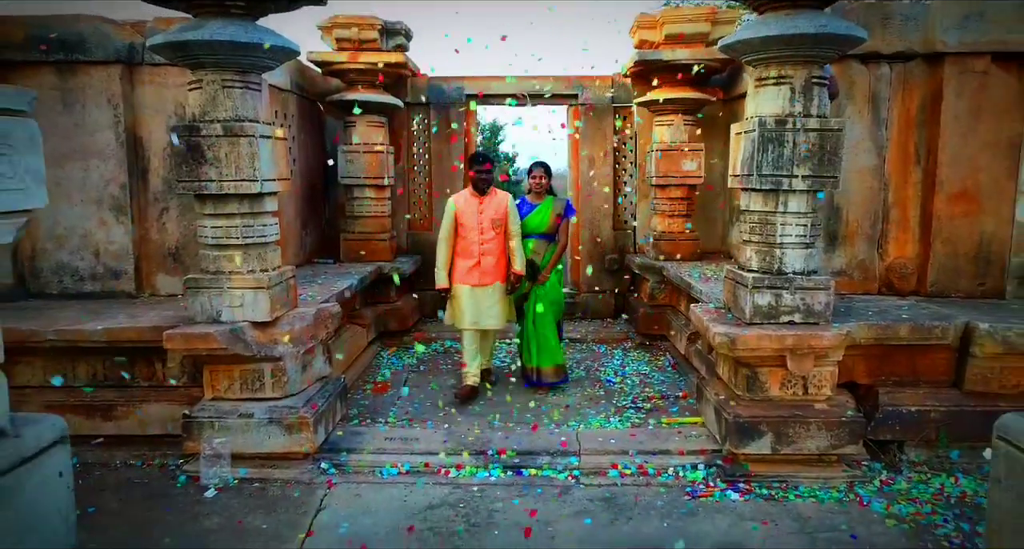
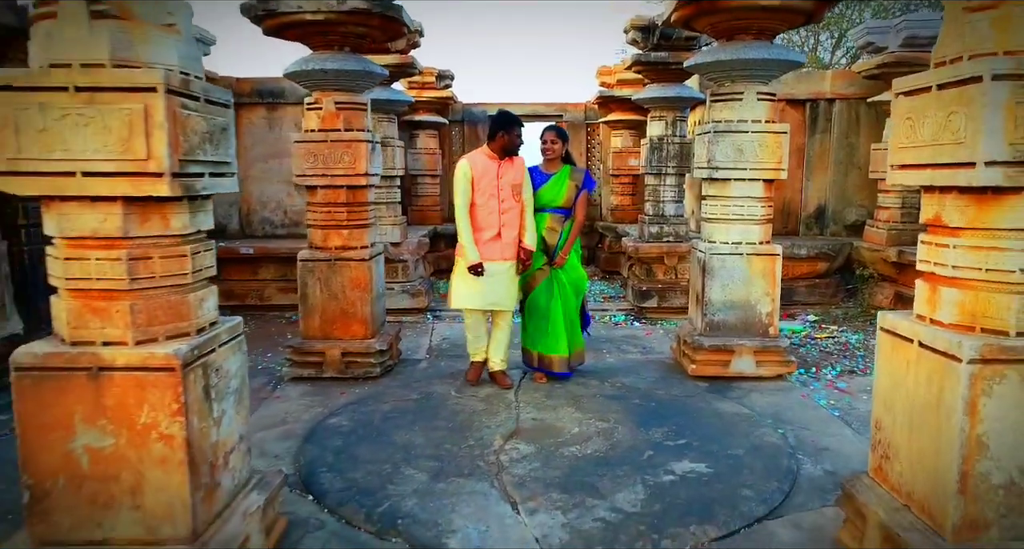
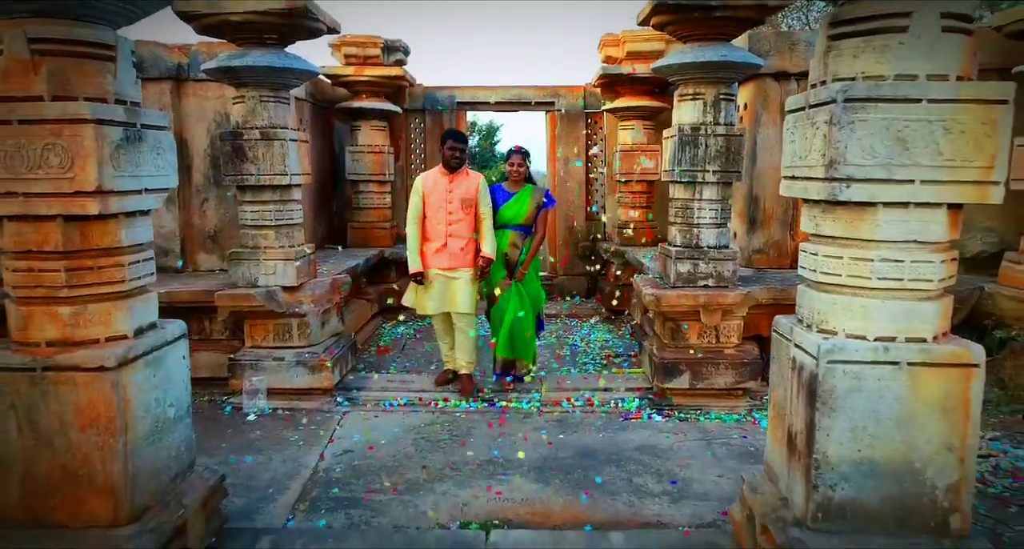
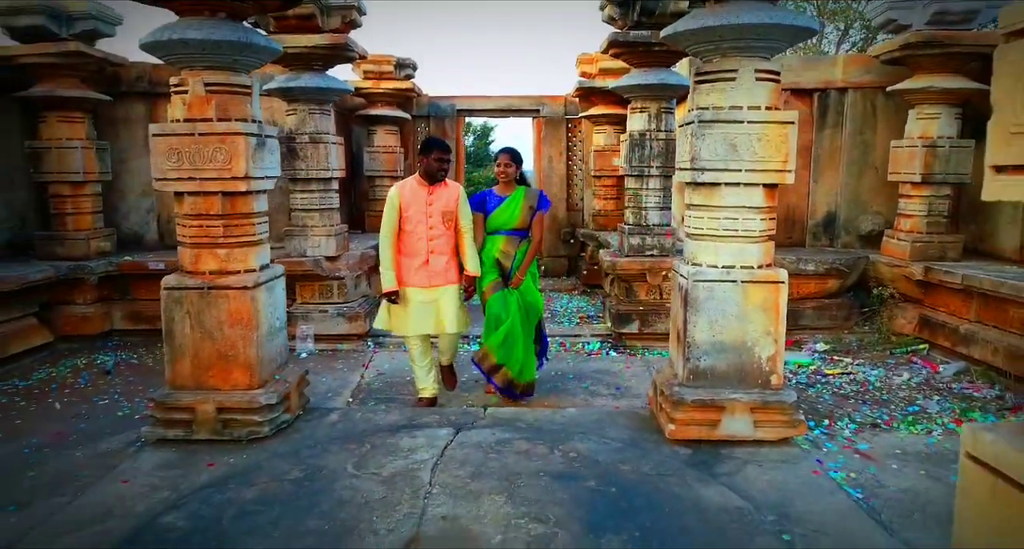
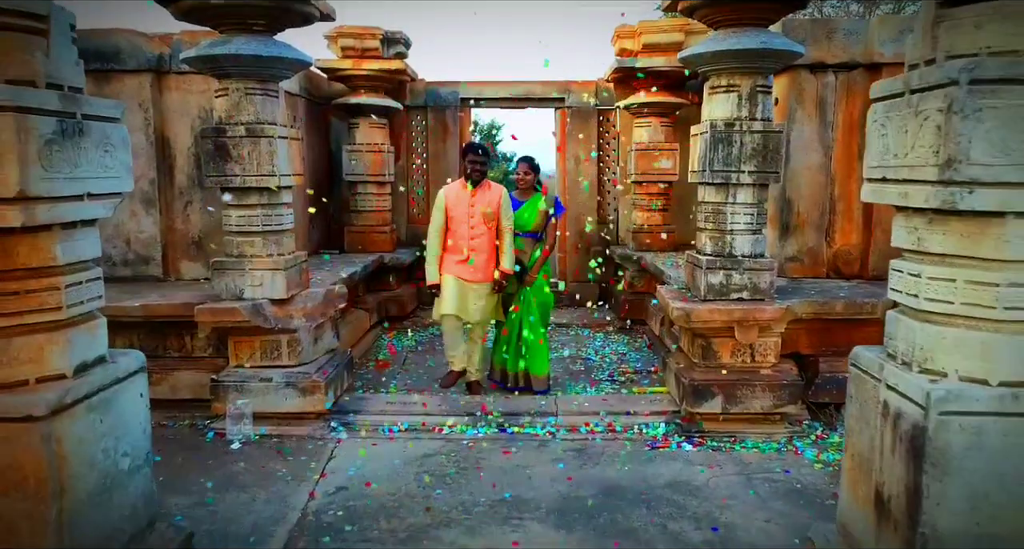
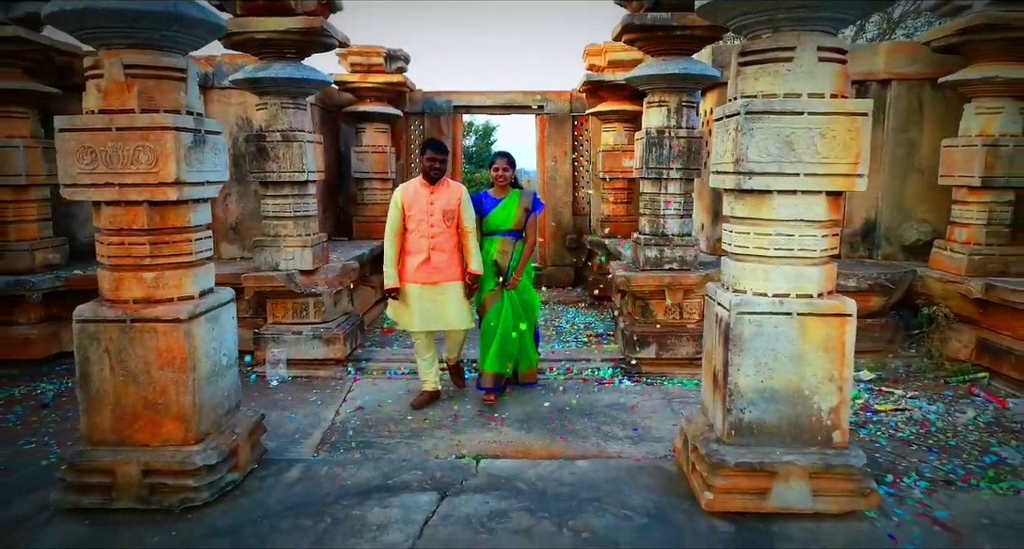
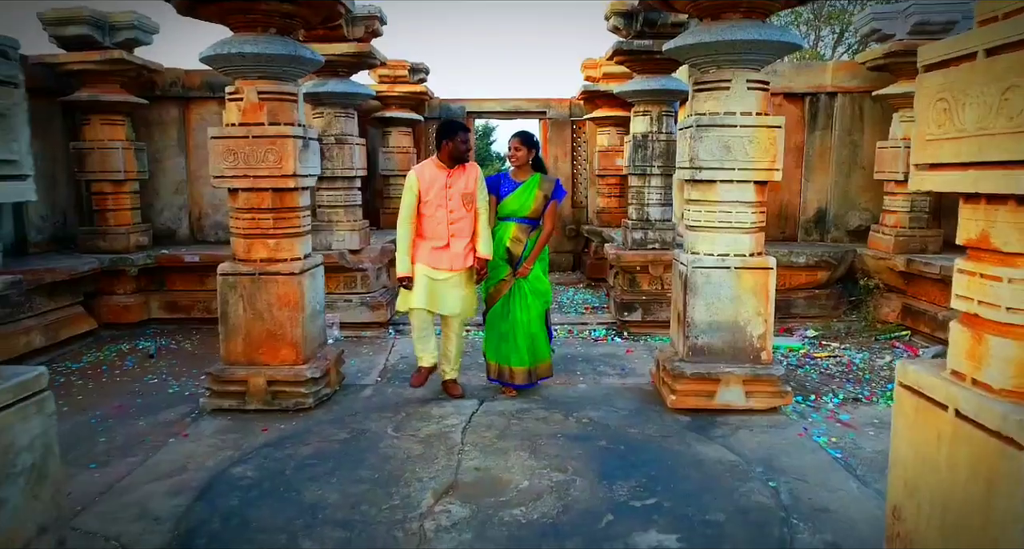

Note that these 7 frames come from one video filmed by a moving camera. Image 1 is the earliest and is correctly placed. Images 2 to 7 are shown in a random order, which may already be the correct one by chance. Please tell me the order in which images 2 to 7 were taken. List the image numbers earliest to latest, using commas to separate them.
5, 3, 6, 4, 7, 2
